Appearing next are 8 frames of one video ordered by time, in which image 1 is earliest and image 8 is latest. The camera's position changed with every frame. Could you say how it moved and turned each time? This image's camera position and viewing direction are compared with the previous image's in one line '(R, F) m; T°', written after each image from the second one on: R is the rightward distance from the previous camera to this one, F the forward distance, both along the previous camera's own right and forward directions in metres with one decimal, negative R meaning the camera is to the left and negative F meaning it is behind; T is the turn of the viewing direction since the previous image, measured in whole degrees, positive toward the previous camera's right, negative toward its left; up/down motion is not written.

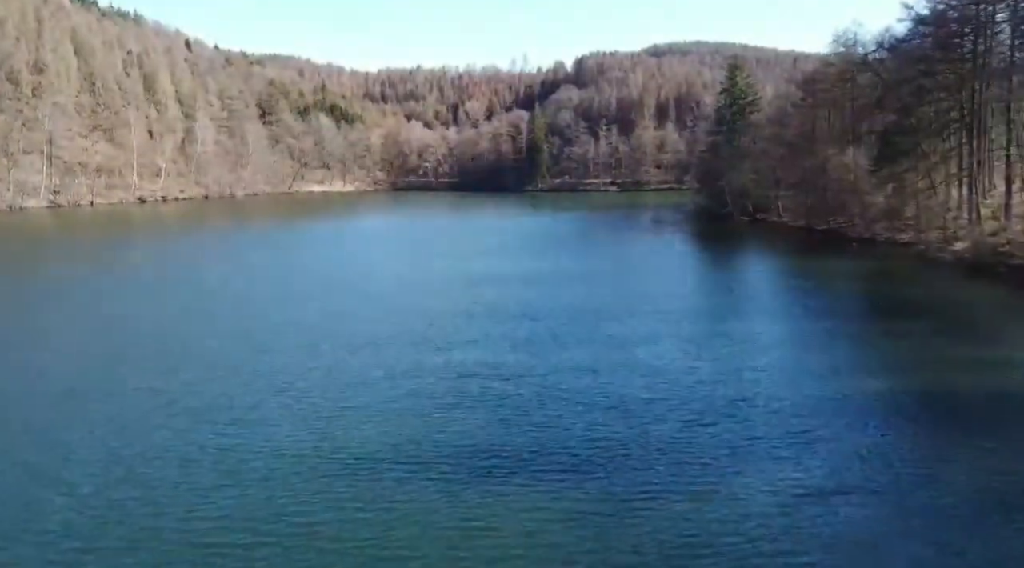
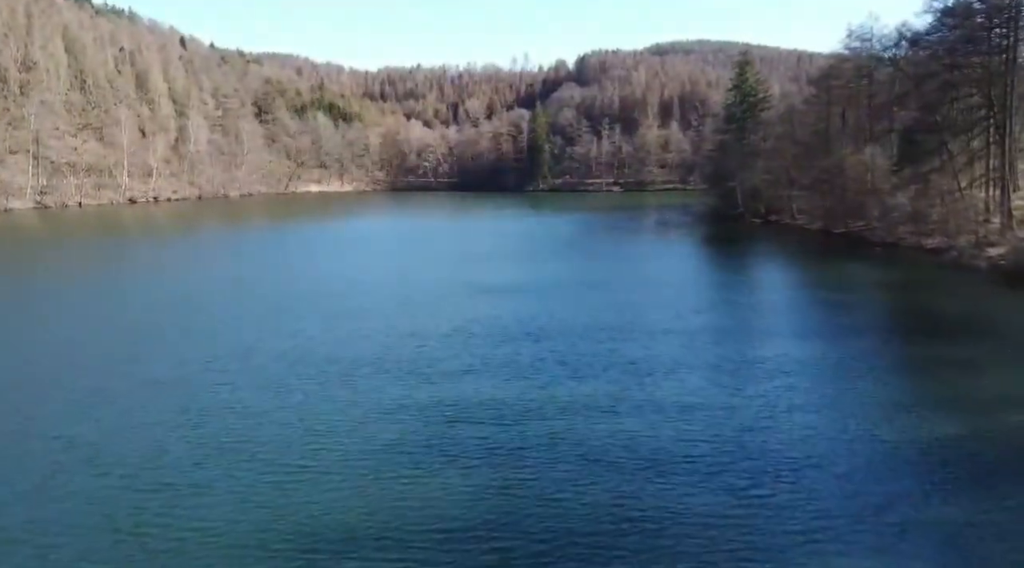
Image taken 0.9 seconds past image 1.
(0.0, +2.8) m; 0°
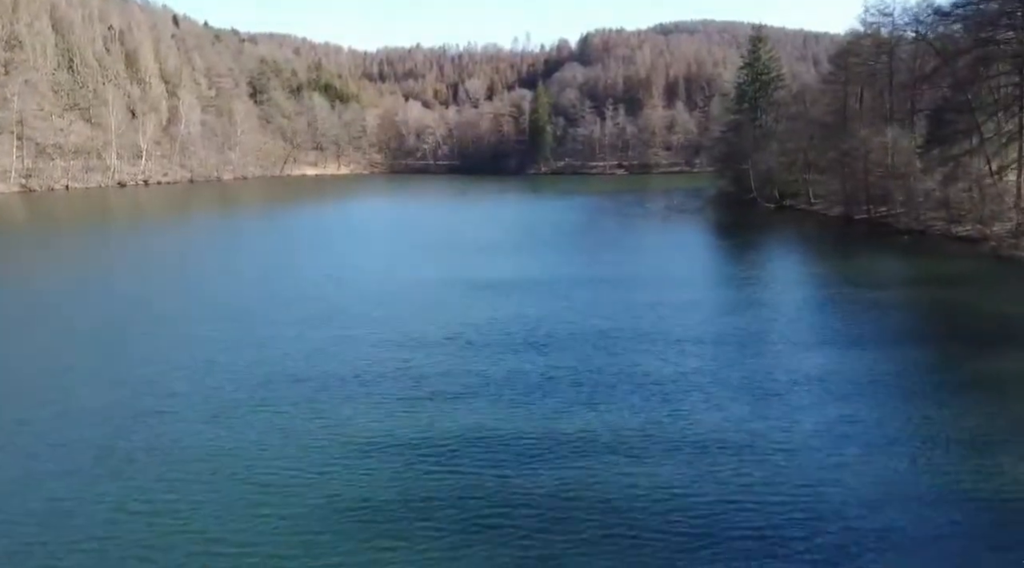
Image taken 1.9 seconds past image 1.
(0.0, +2.9) m; 0°
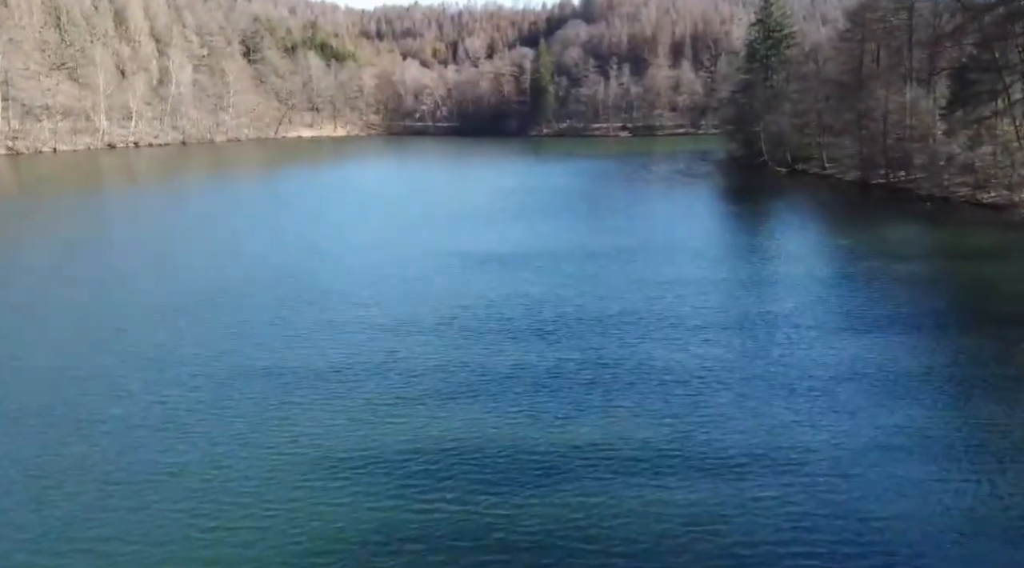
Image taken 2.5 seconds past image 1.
(0.0, +2.1) m; 0°
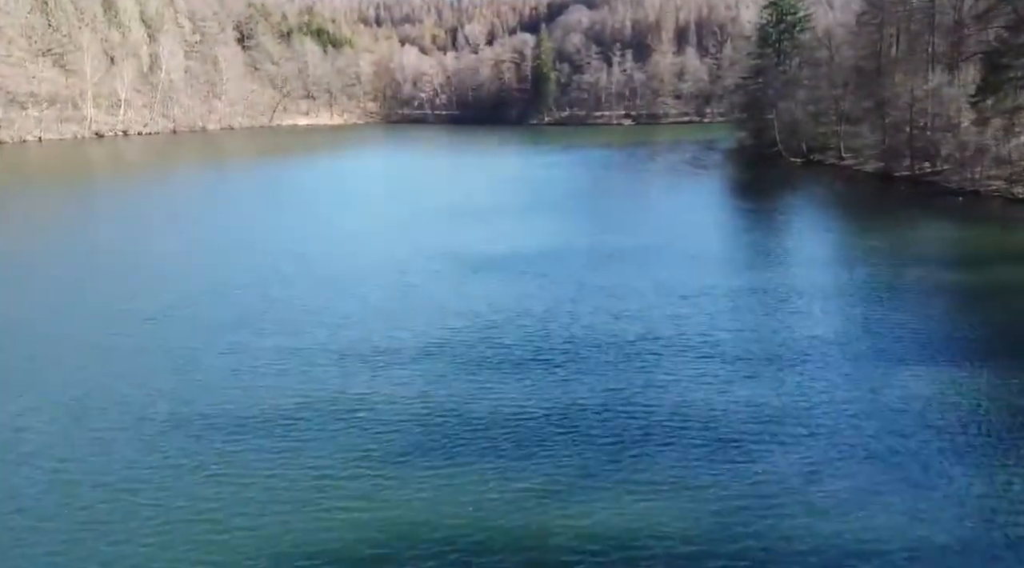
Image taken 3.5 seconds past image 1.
(0.0, +2.7) m; 0°
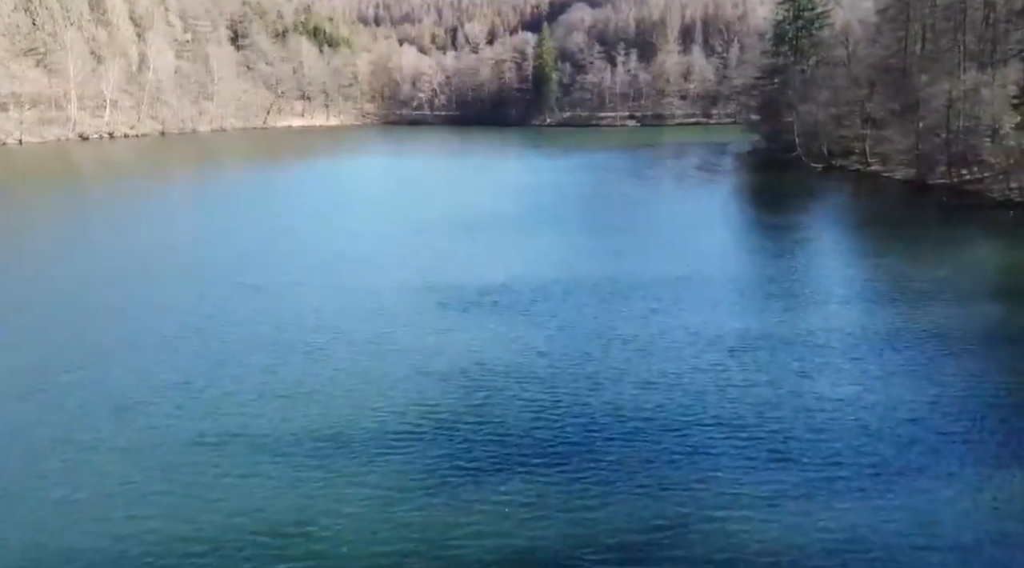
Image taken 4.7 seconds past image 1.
(0.0, +3.5) m; 0°
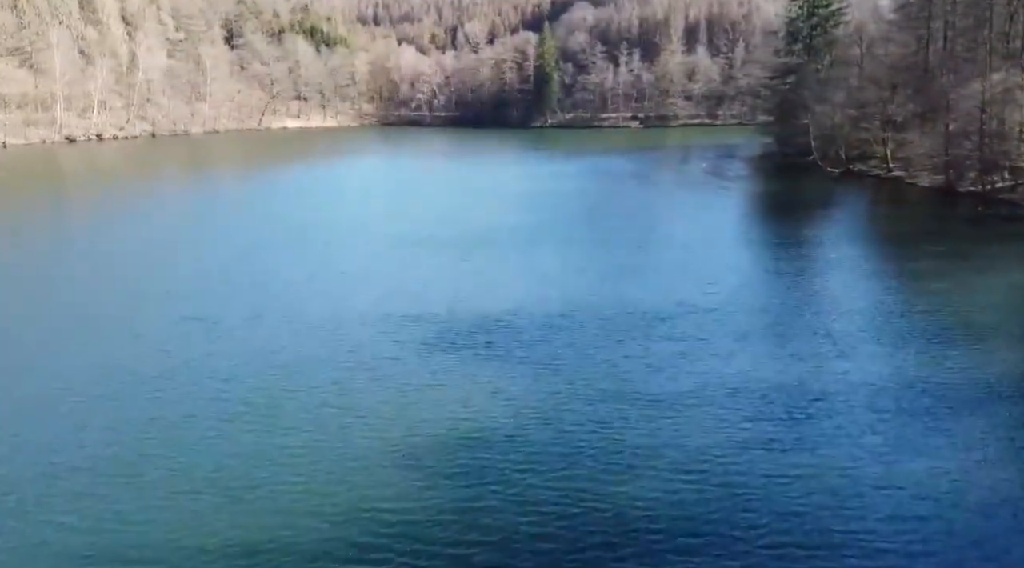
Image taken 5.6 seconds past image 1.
(0.0, +2.7) m; 0°
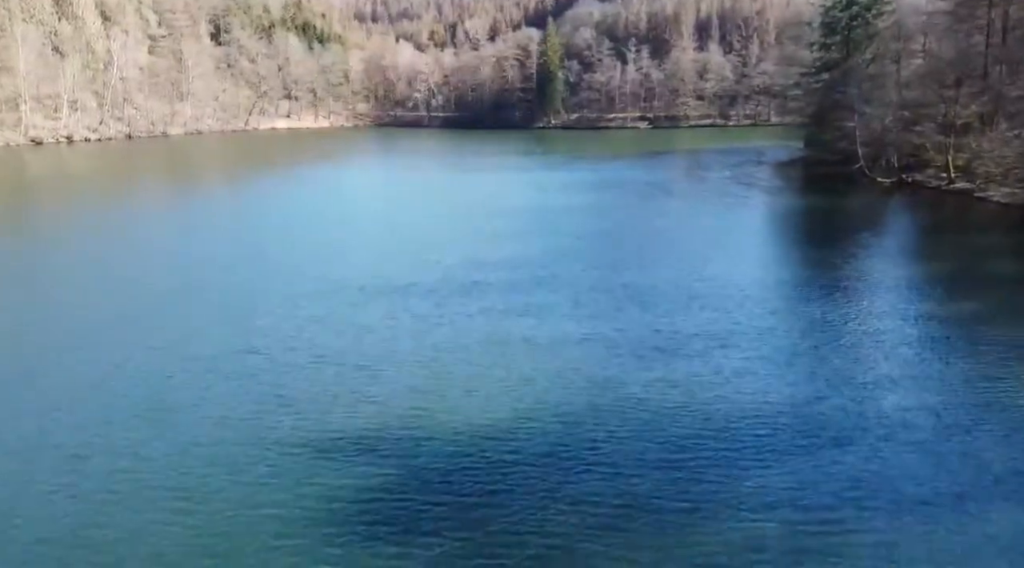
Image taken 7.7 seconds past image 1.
(0.0, +6.2) m; 0°
